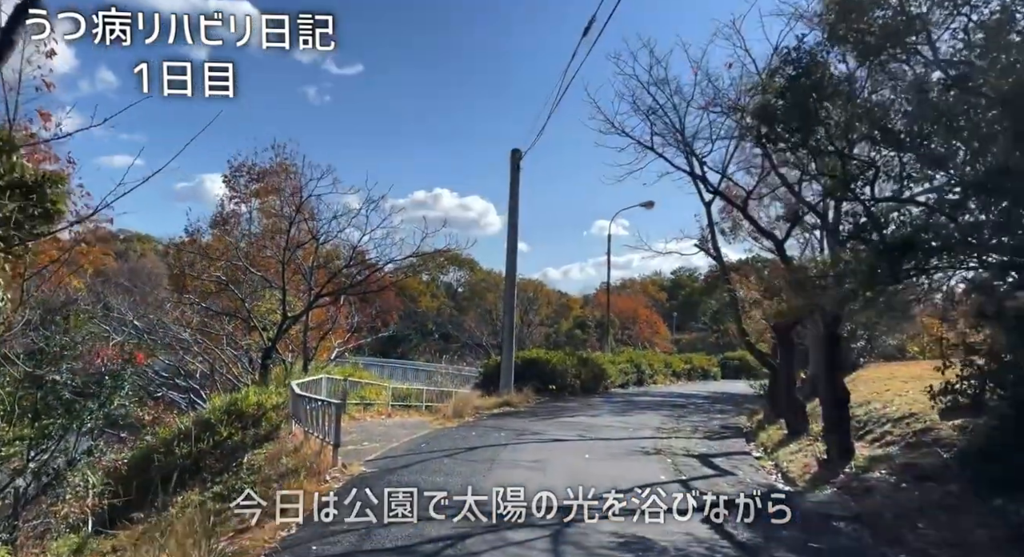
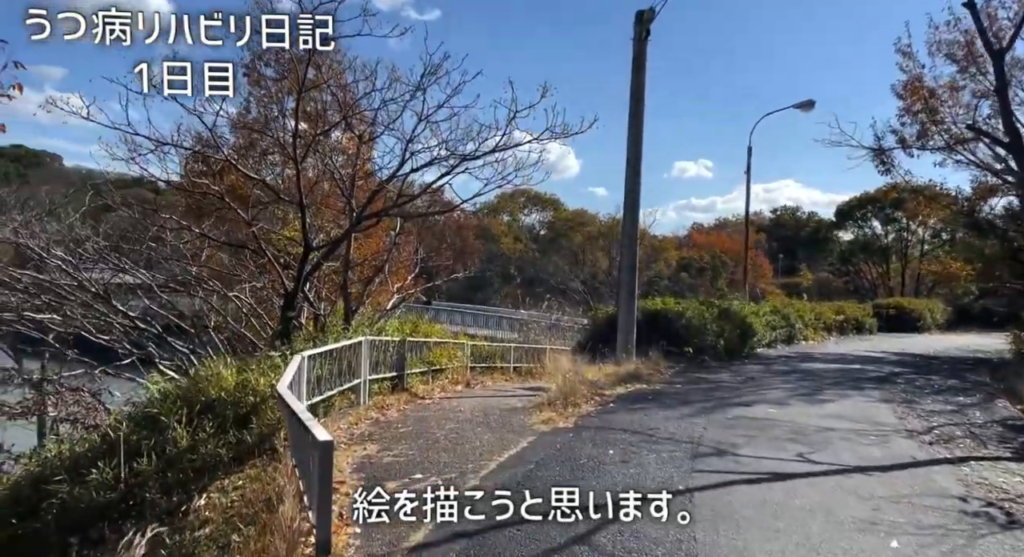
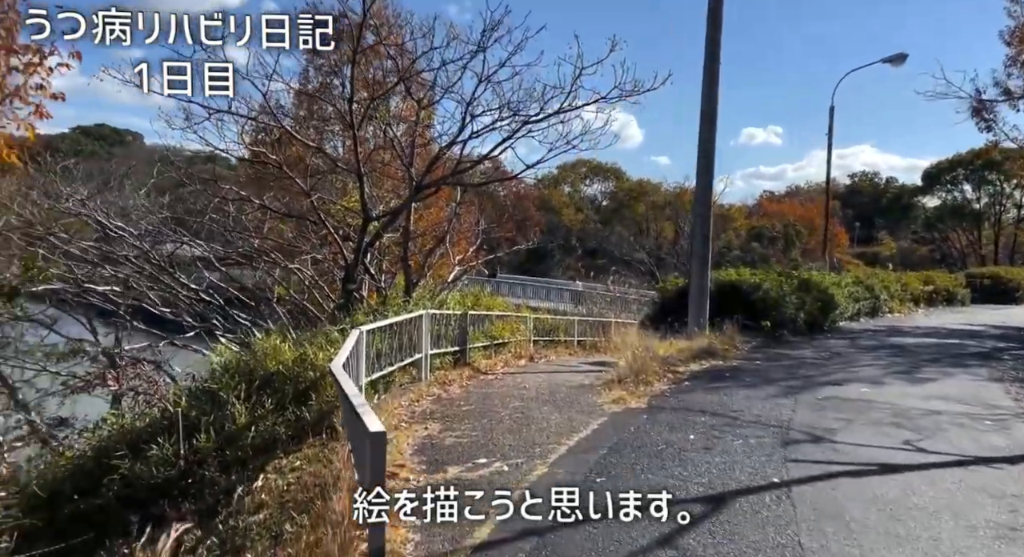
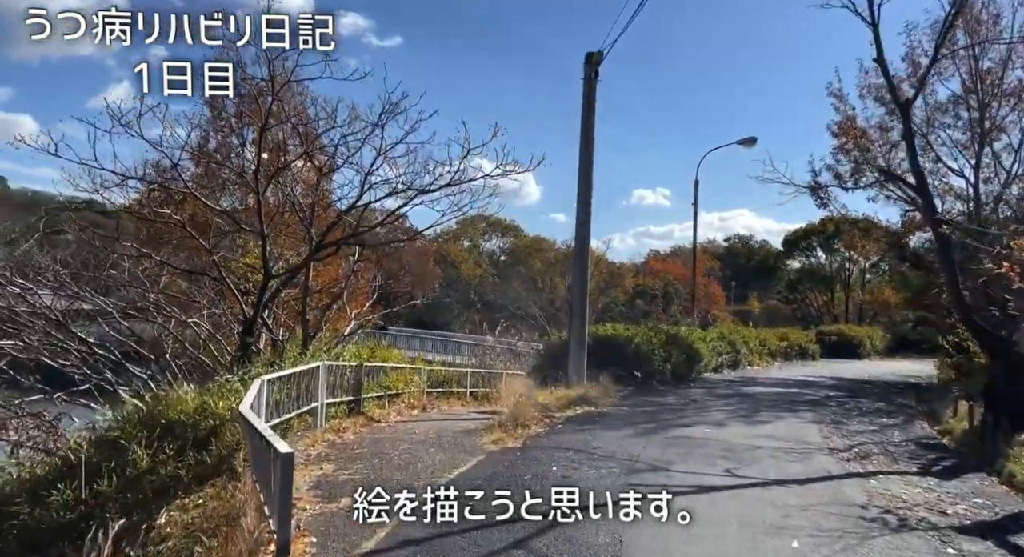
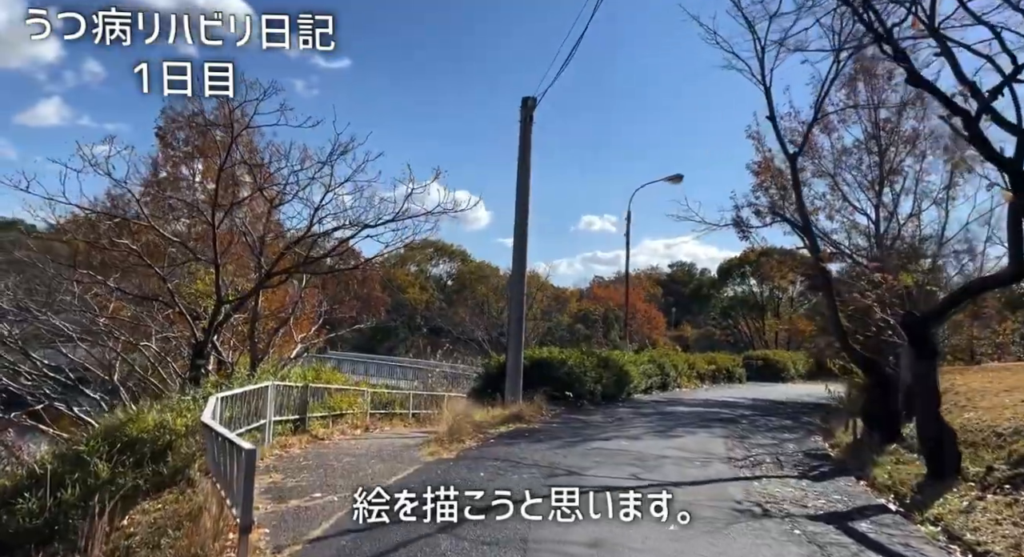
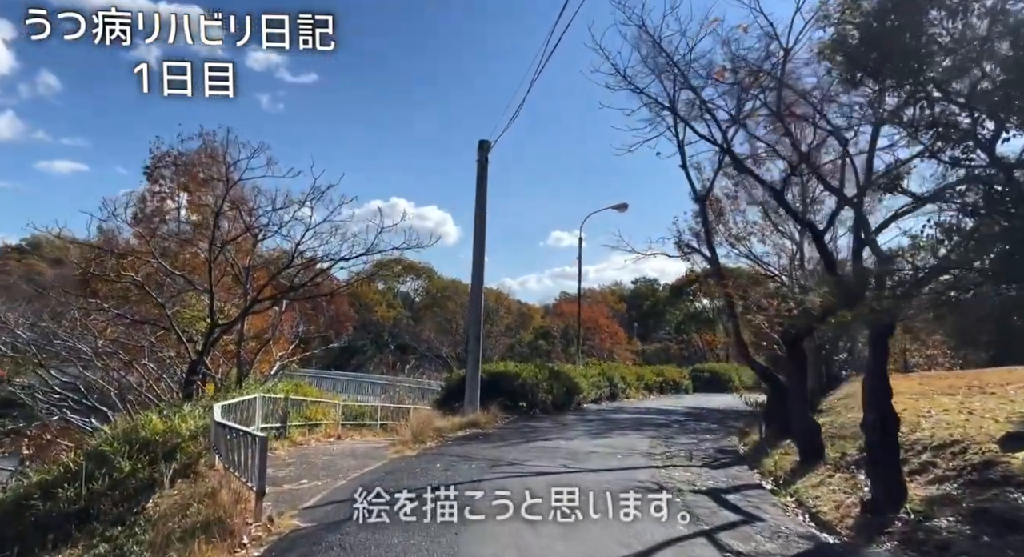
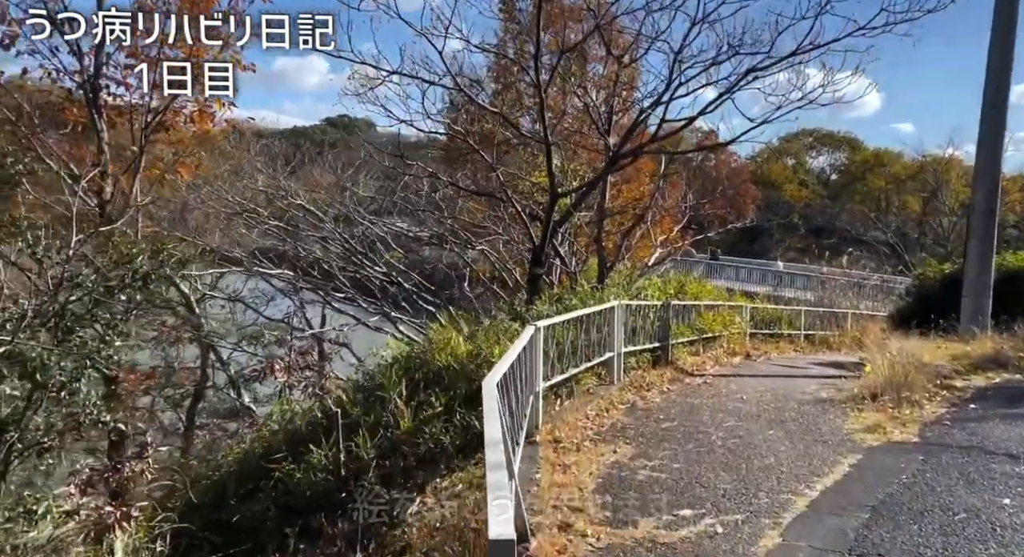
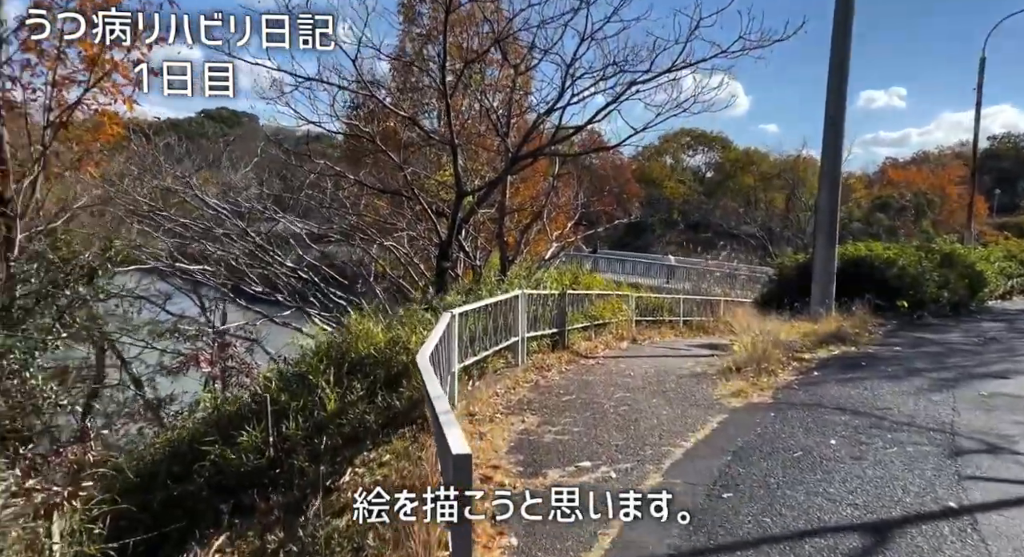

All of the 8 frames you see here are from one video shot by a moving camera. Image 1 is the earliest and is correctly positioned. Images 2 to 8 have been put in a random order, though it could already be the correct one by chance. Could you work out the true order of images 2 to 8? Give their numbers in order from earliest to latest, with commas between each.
6, 5, 4, 2, 3, 8, 7
